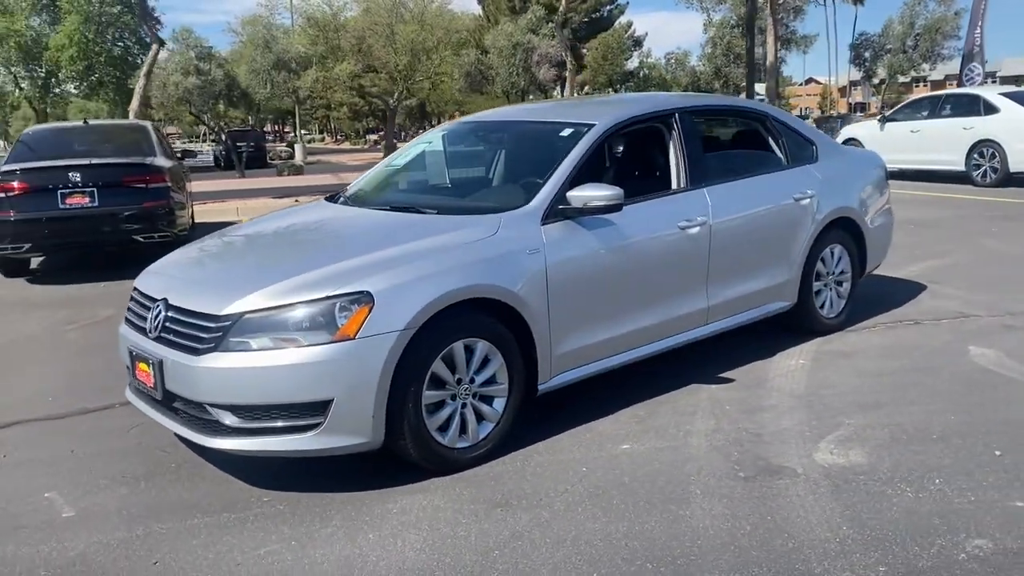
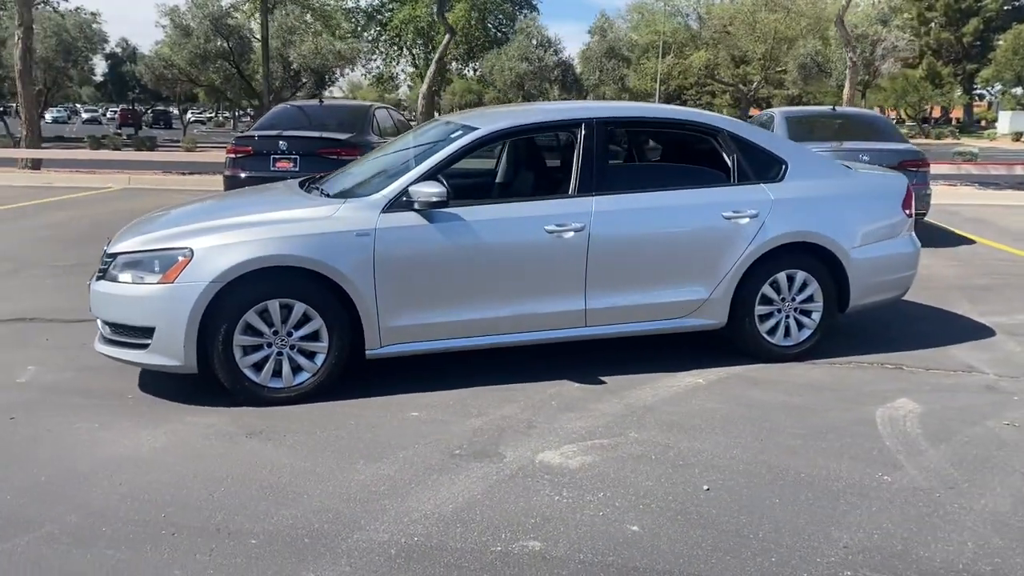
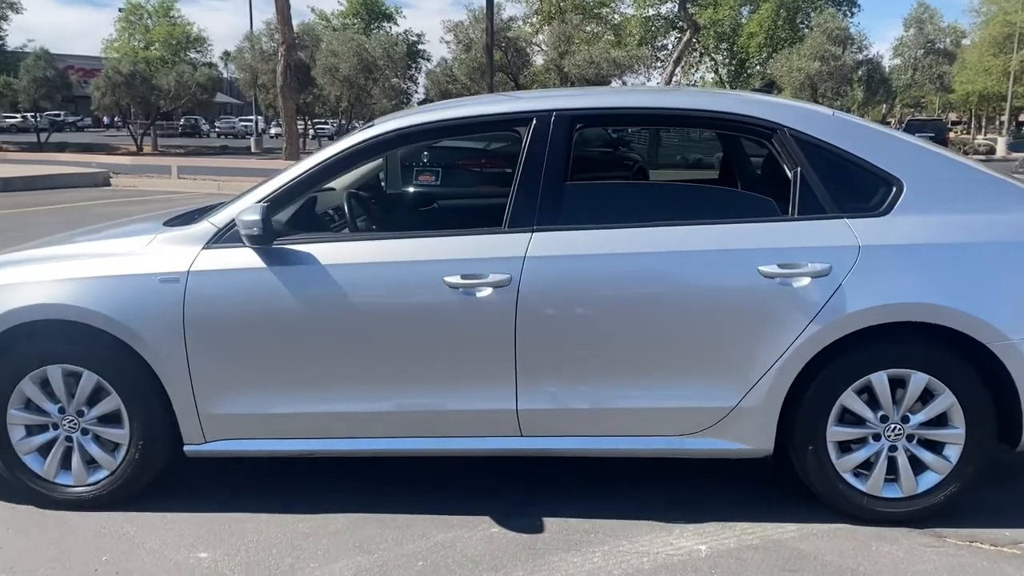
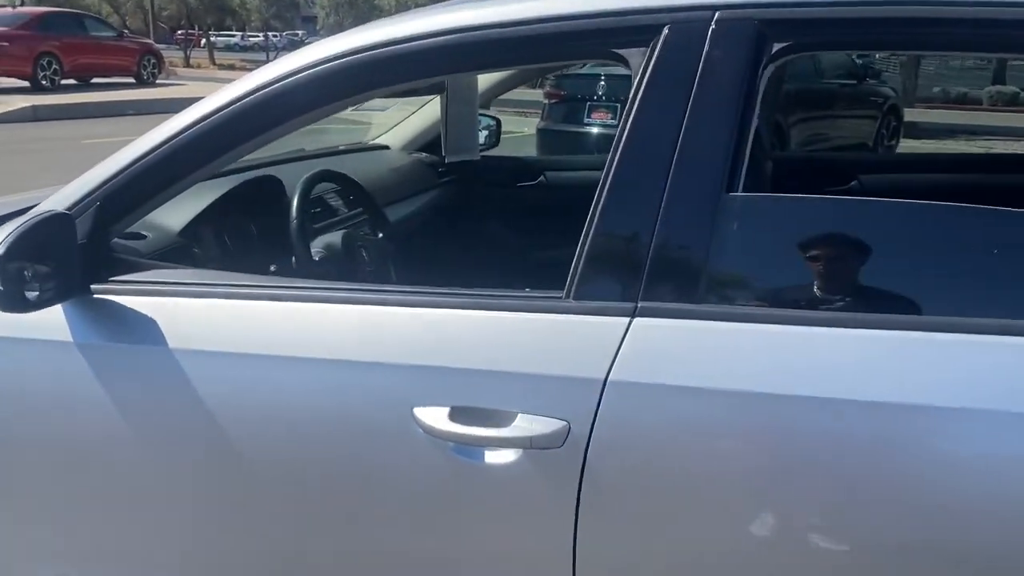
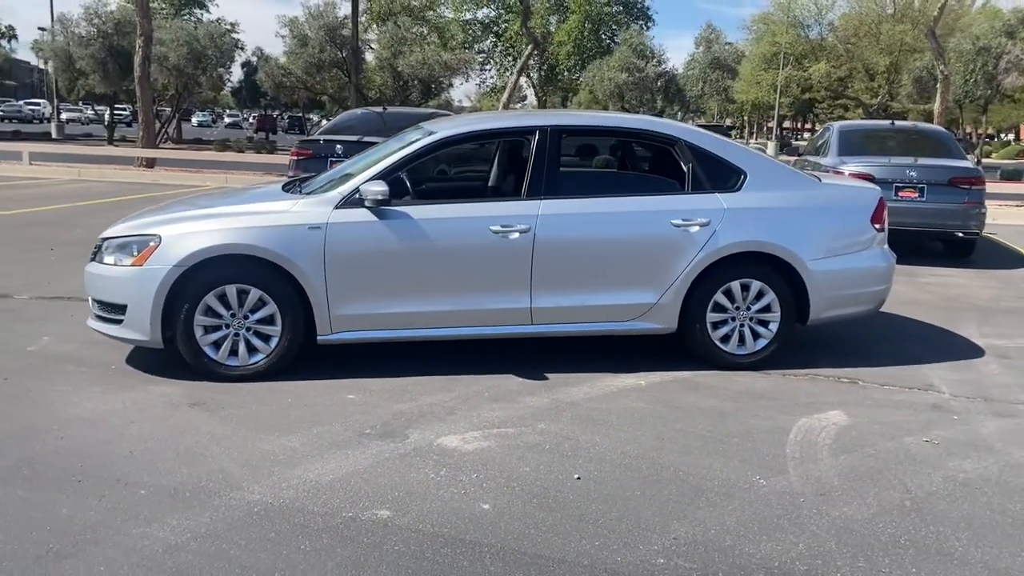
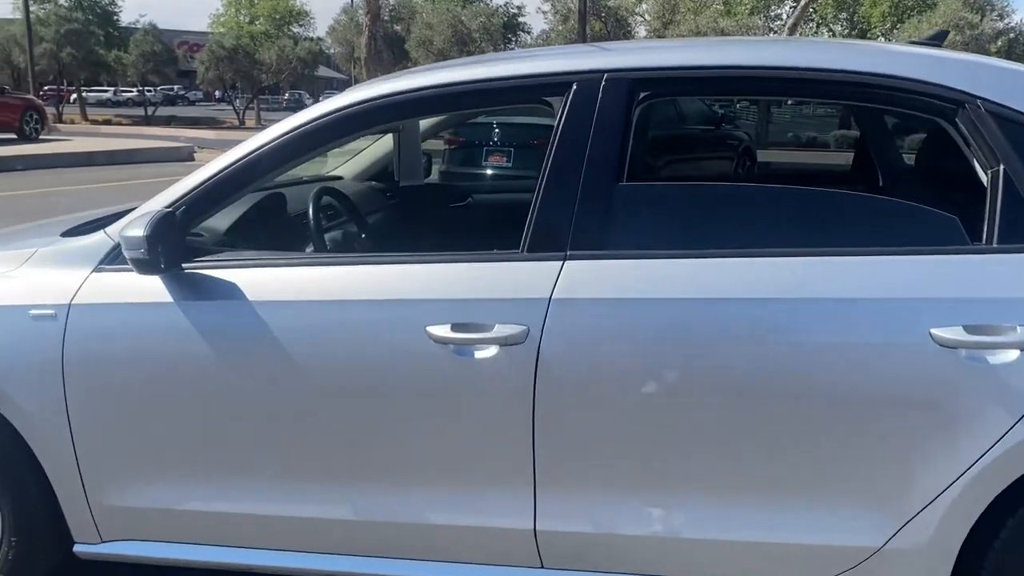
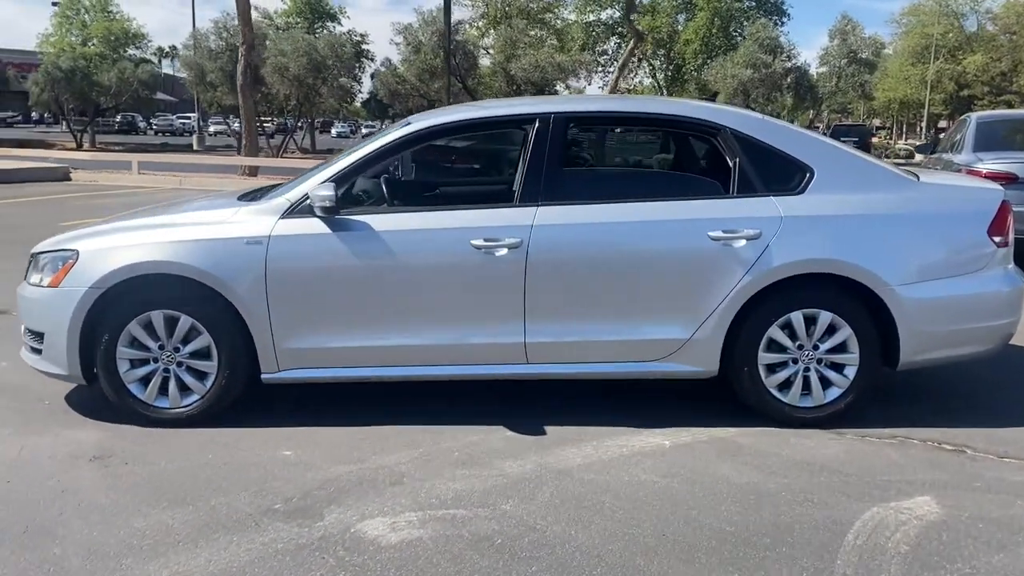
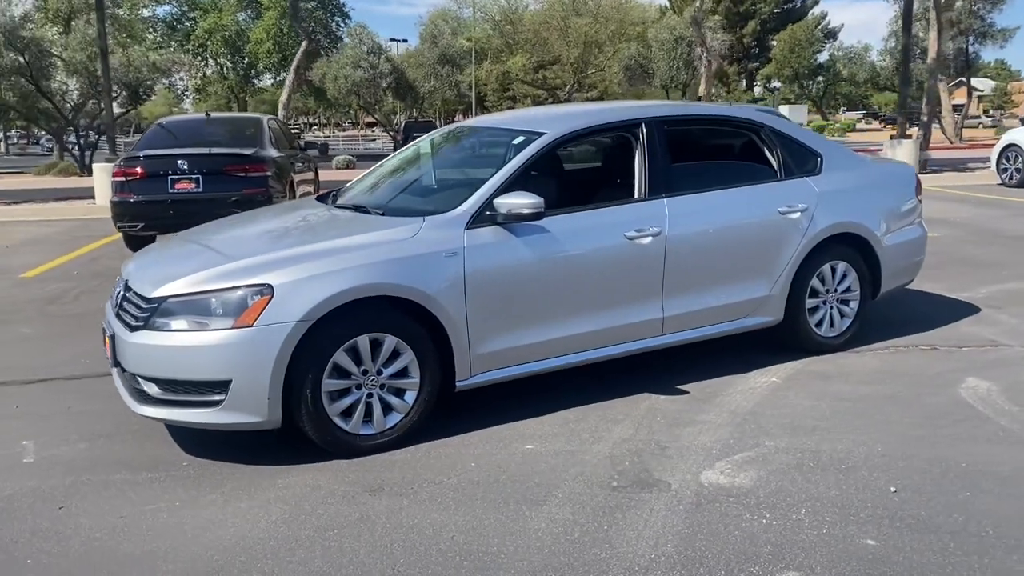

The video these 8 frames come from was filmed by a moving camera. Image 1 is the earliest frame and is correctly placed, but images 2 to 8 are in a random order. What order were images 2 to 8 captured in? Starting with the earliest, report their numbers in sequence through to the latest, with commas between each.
8, 2, 5, 7, 3, 6, 4
